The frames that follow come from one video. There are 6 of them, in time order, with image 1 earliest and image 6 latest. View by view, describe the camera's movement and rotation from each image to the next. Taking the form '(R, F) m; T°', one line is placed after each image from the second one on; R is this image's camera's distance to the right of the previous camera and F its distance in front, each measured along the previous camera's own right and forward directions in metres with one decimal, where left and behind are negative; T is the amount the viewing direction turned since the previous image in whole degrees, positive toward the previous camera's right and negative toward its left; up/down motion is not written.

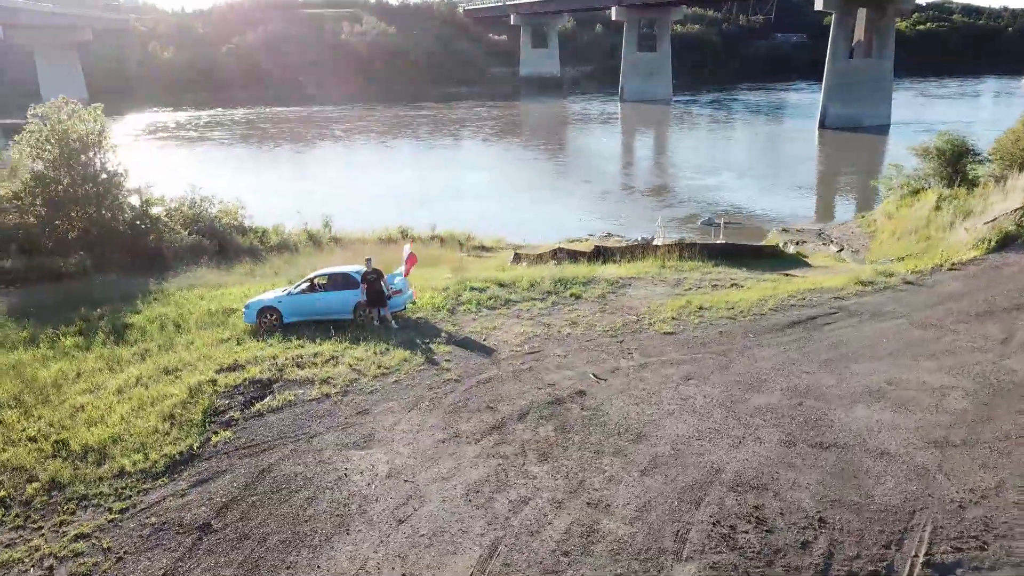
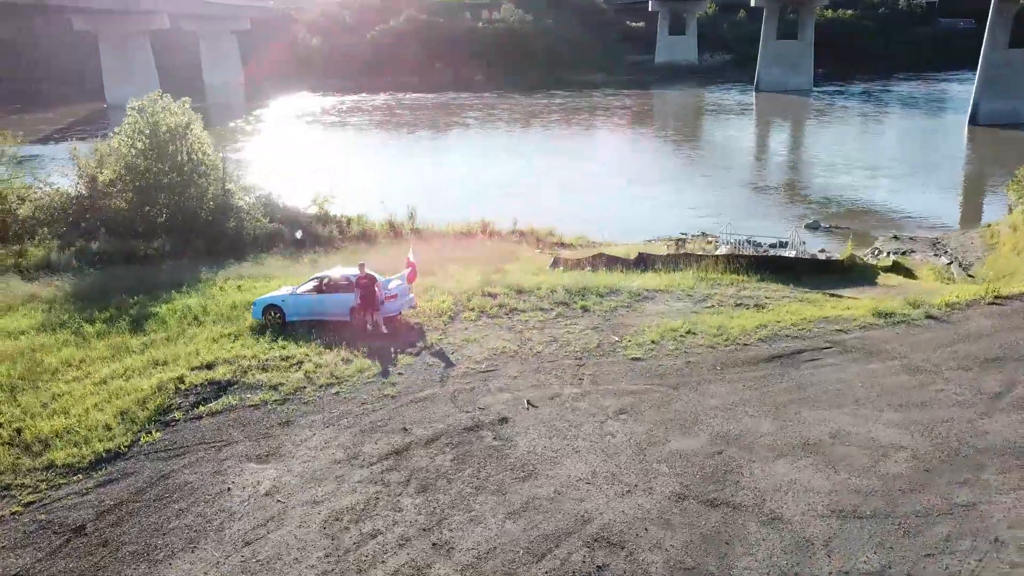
(+2.6, +0.4) m; -9°
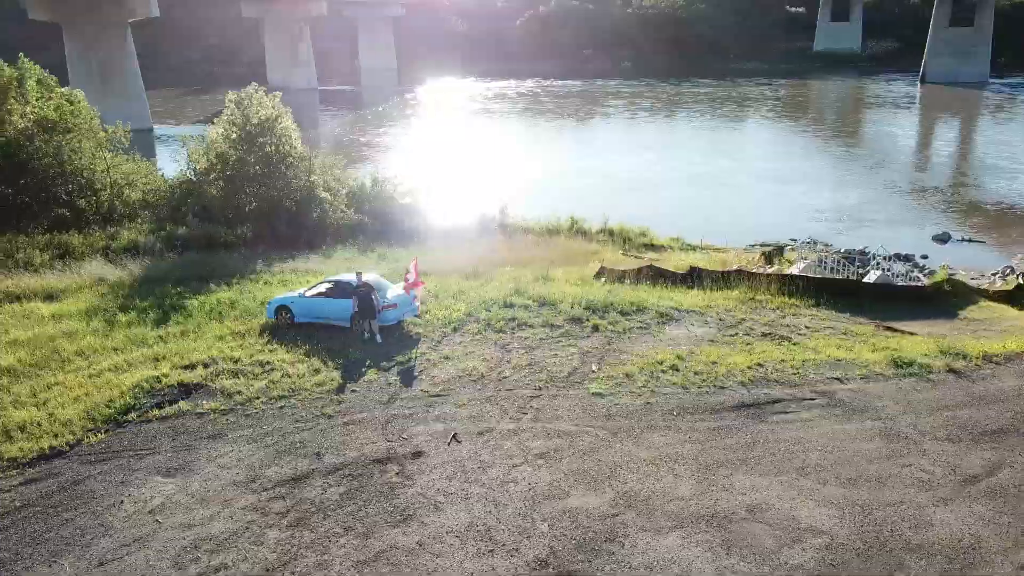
(+2.6, +0.7) m; -10°
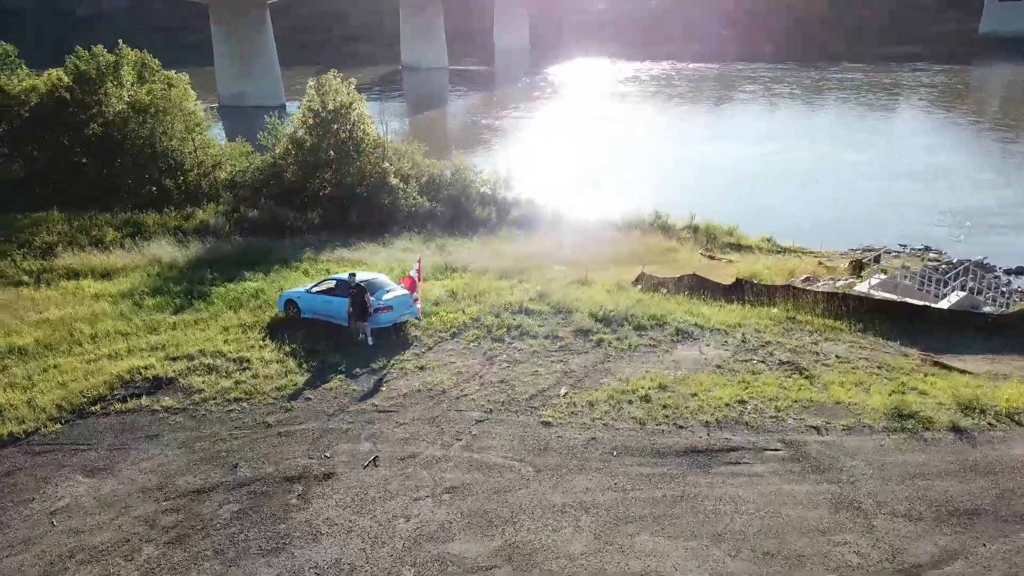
(+2.4, +0.8) m; -9°
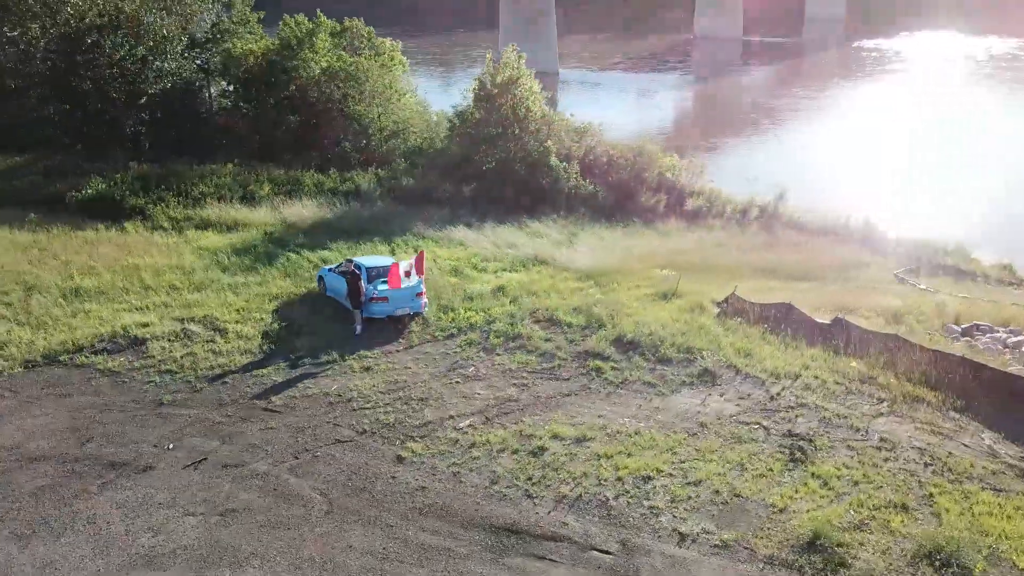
(+4.7, +2.1) m; -20°
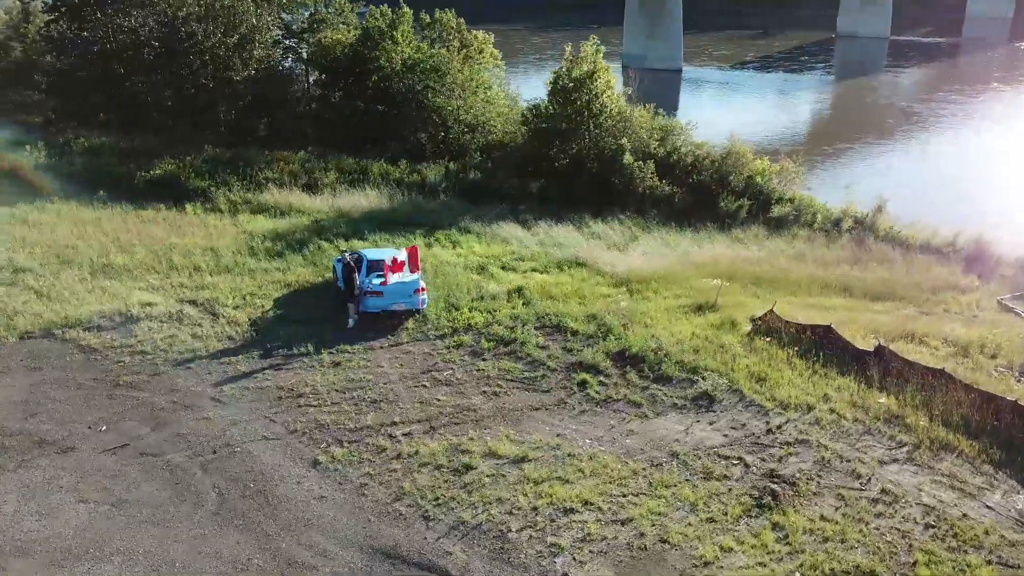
(+2.2, +0.9) m; -9°
